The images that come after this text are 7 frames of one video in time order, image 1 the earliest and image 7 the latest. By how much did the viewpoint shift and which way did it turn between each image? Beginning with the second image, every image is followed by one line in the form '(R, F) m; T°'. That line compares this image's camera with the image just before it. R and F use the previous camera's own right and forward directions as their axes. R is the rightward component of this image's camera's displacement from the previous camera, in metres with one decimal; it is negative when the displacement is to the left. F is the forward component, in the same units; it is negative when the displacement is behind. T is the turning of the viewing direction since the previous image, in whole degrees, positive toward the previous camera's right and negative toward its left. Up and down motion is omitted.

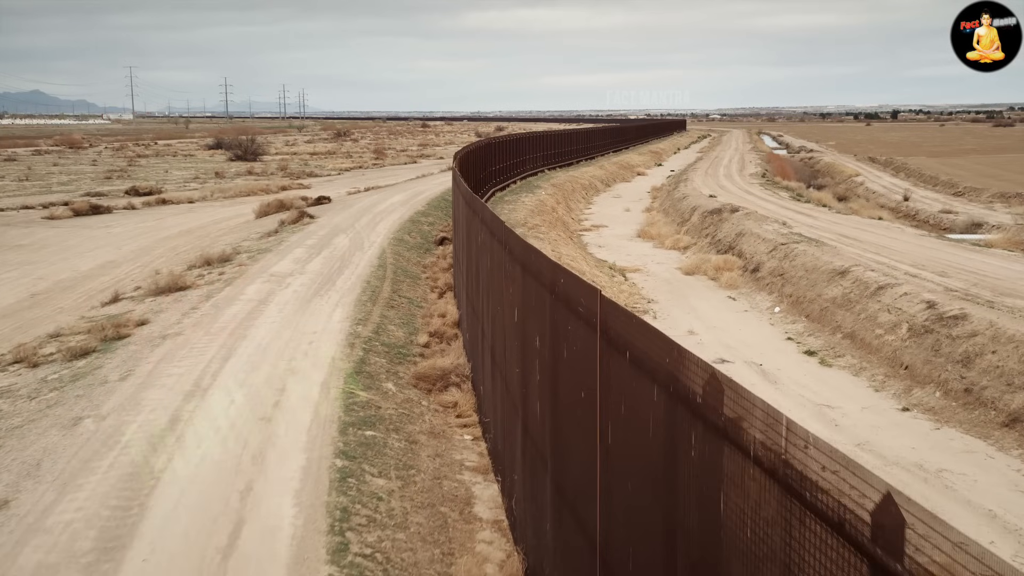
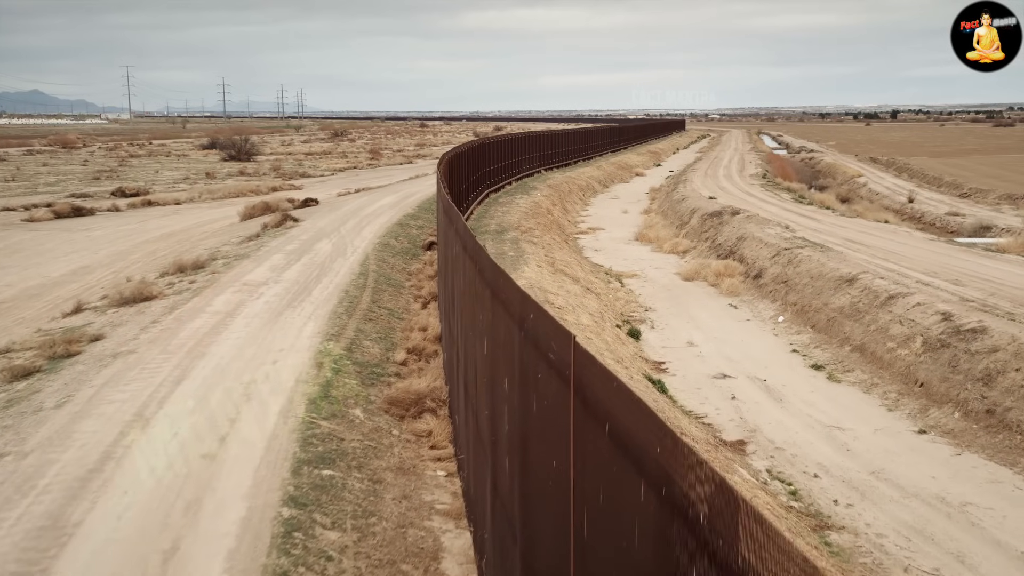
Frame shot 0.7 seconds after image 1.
(+0.2, +1.2) m; 0°
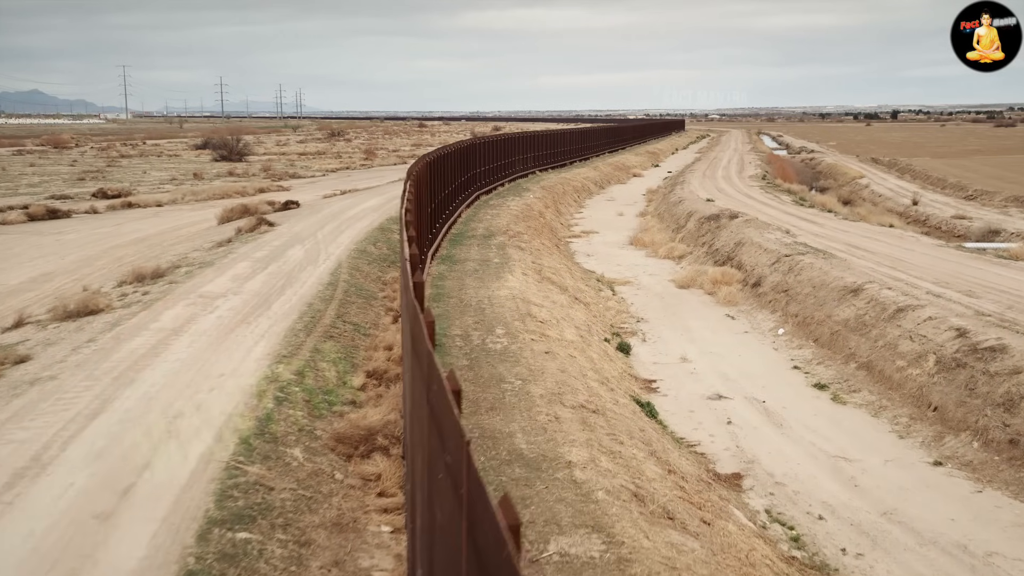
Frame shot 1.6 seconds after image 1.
(+0.4, +1.4) m; 0°
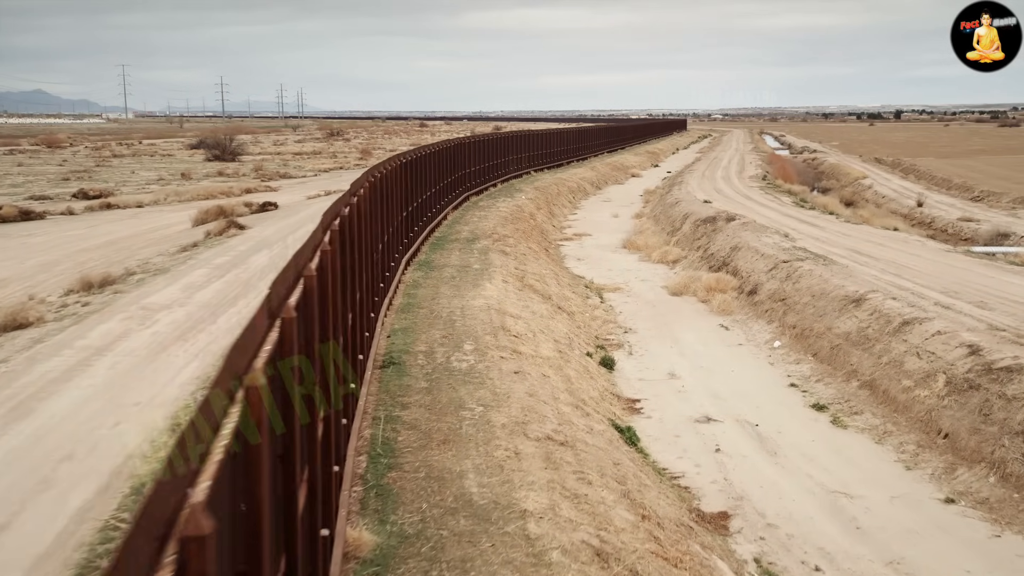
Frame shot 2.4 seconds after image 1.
(+0.5, +1.5) m; 0°
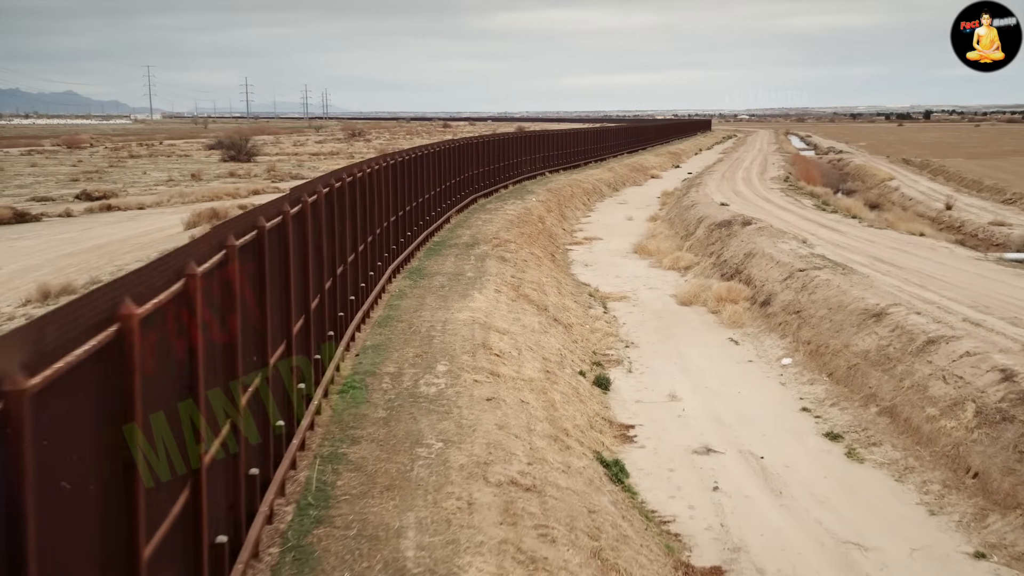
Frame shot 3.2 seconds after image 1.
(+0.6, +1.5) m; -1°
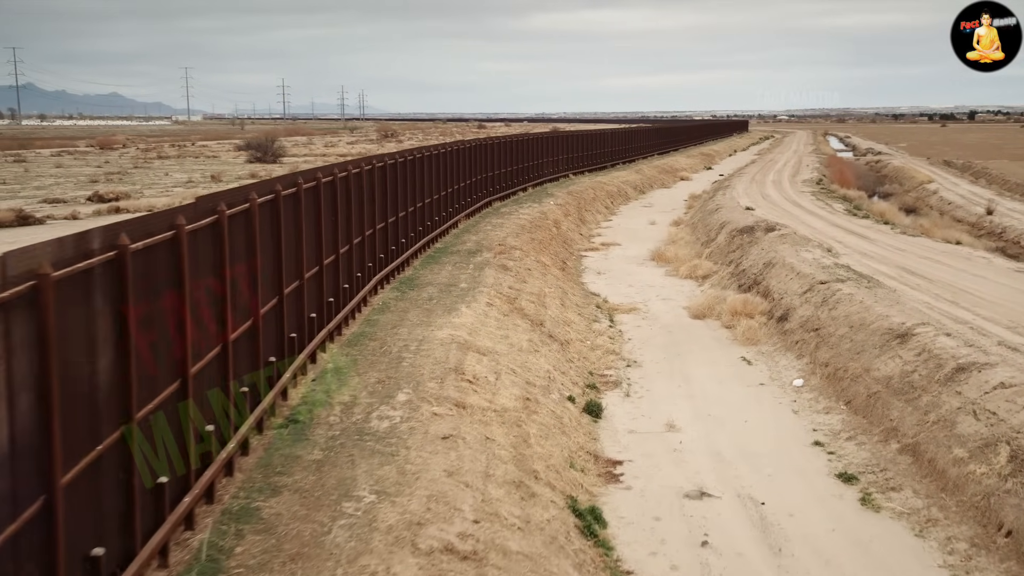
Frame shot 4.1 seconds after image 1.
(+0.8, +1.6) m; -2°
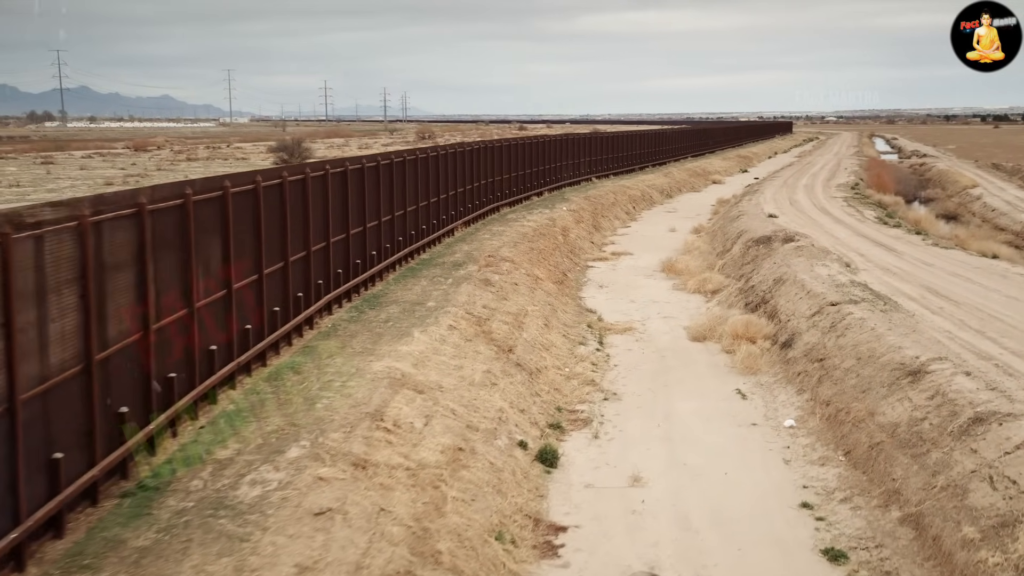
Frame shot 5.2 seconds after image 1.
(+1.3, +2.1) m; -2°
